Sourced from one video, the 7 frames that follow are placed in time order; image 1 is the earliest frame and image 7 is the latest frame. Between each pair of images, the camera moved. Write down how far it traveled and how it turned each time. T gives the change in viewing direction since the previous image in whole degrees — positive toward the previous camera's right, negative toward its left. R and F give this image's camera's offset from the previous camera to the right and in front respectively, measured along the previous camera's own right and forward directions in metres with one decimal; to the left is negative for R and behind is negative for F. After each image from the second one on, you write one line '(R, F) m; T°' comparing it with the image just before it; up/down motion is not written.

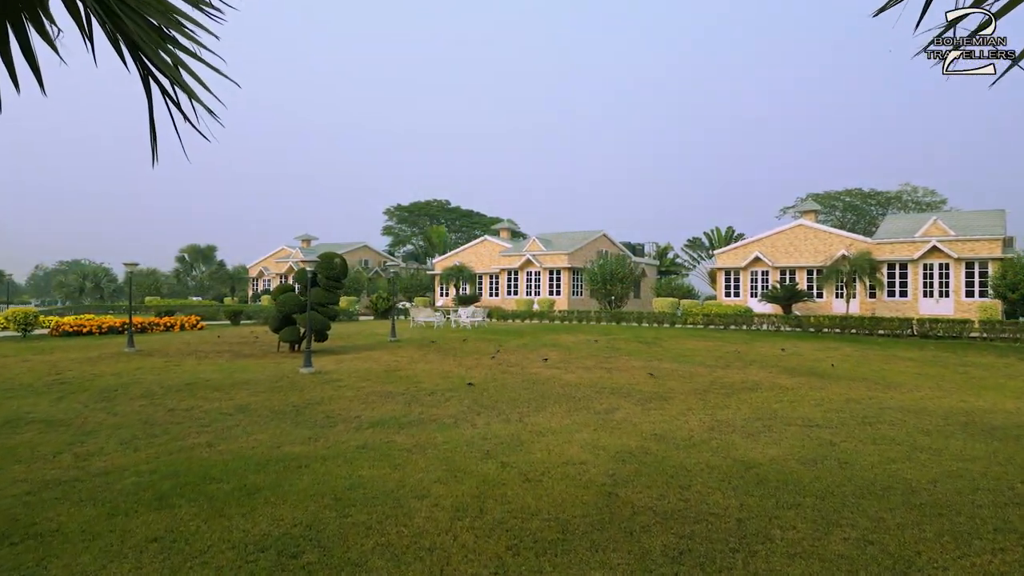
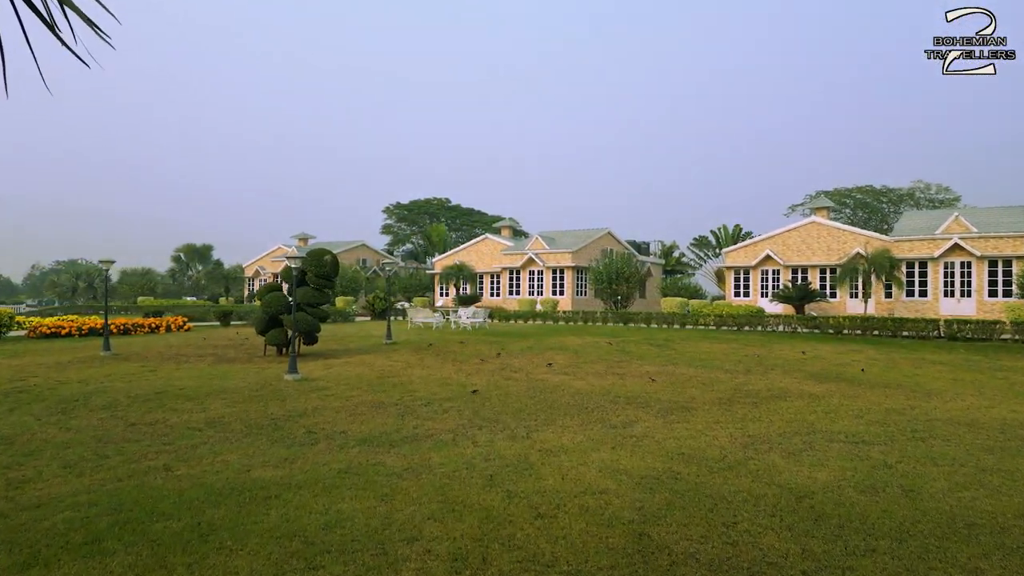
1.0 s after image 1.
(-0.1, +1.0) m; 0°
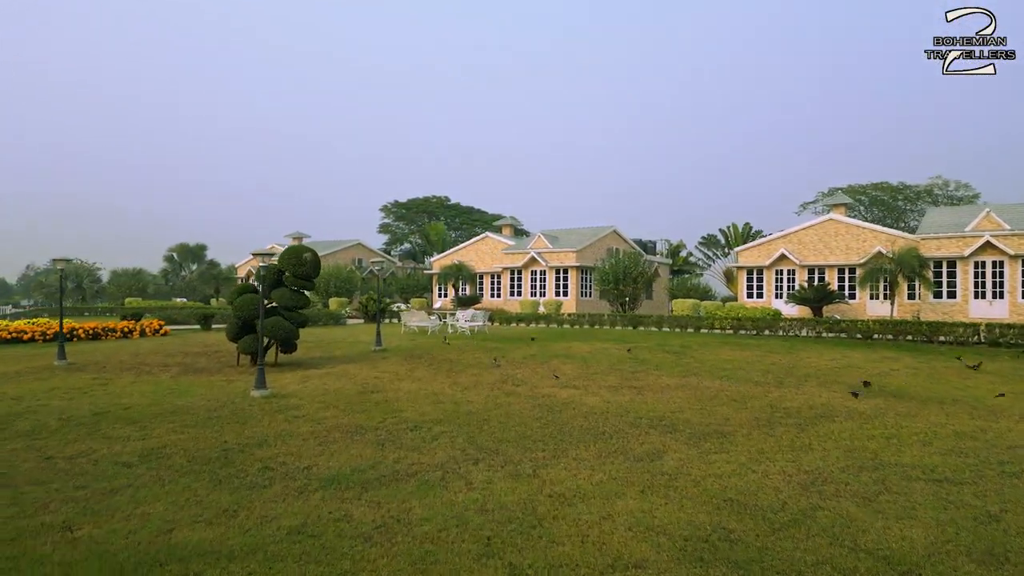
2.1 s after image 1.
(0.0, +1.4) m; 0°
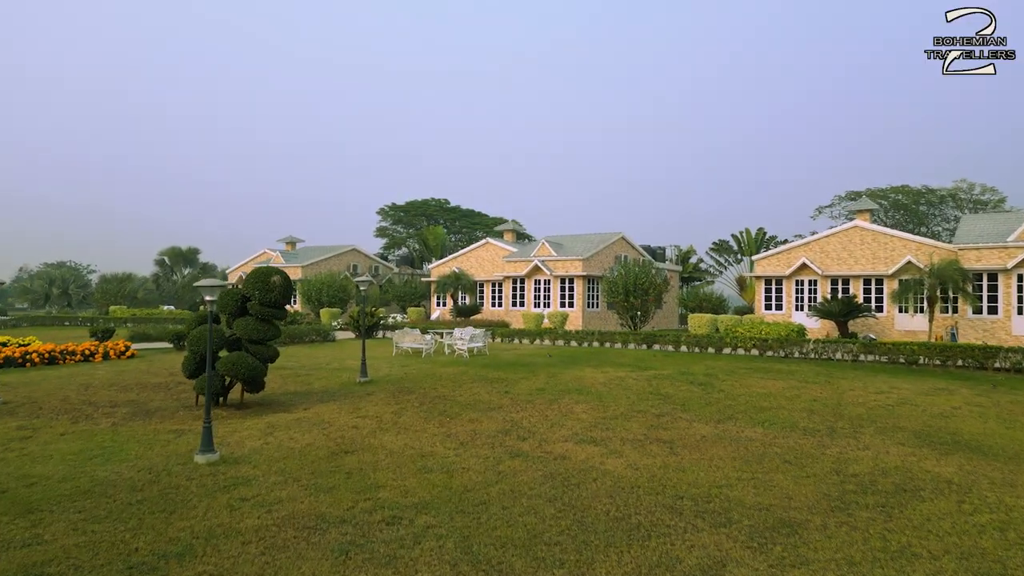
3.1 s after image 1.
(0.0, +1.7) m; 0°
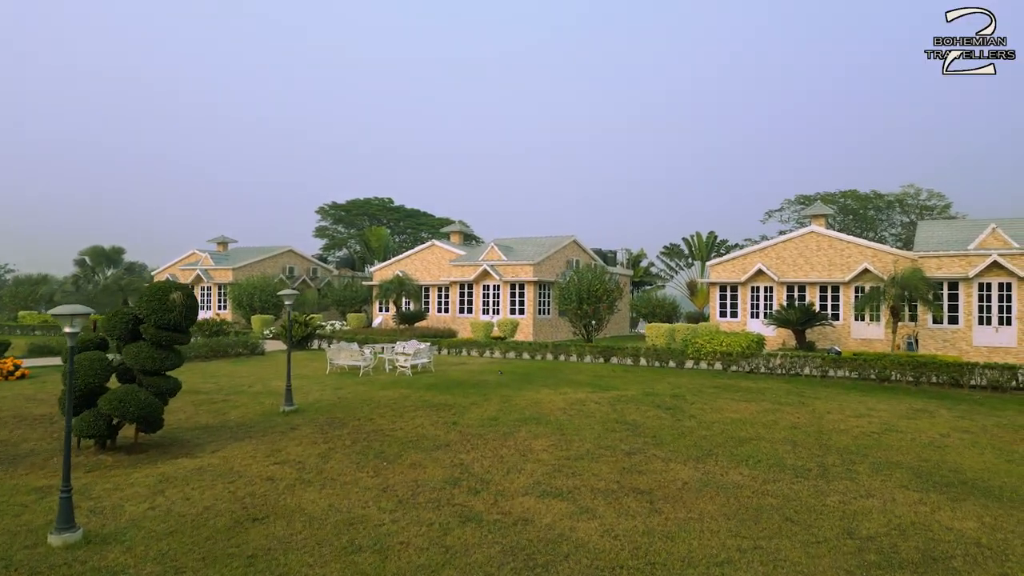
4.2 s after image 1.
(0.0, +1.4) m; +4°
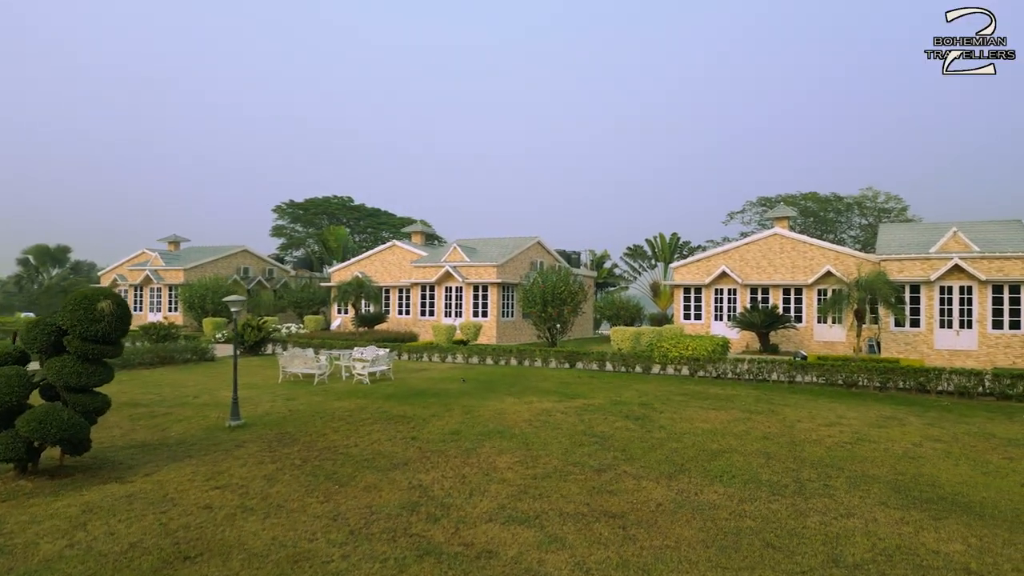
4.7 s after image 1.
(0.0, +0.5) m; +3°
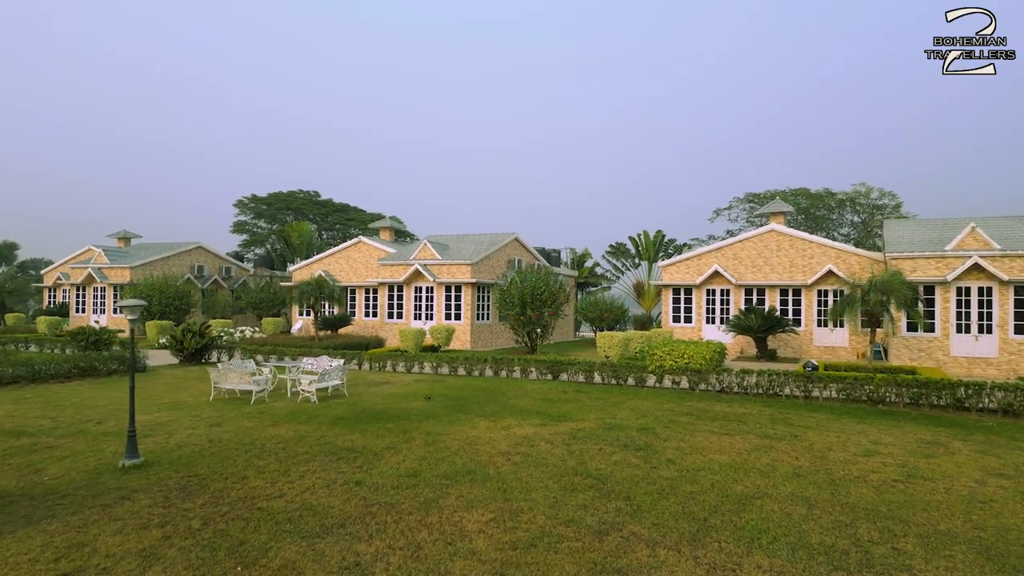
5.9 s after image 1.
(0.0, +2.0) m; +2°
